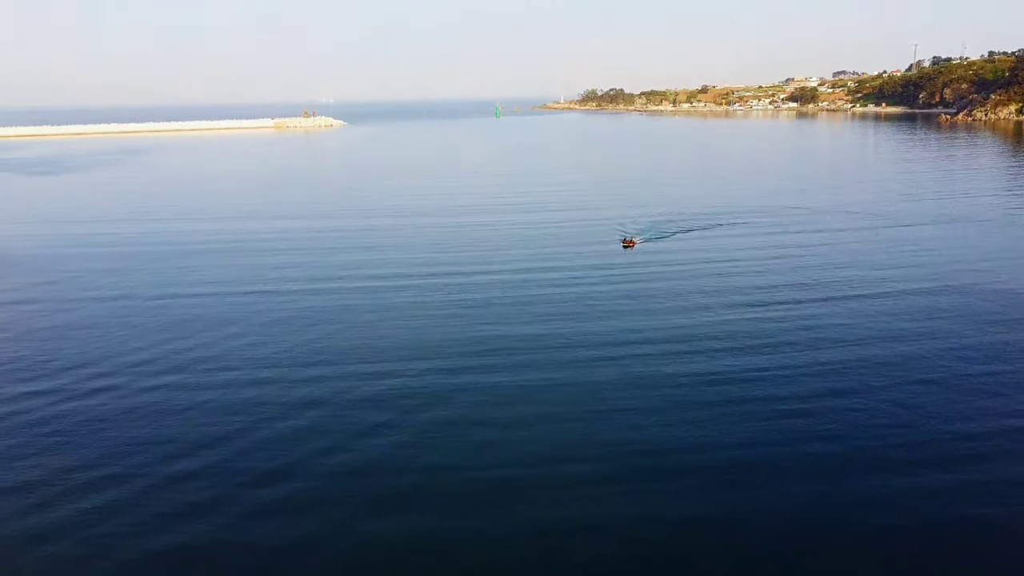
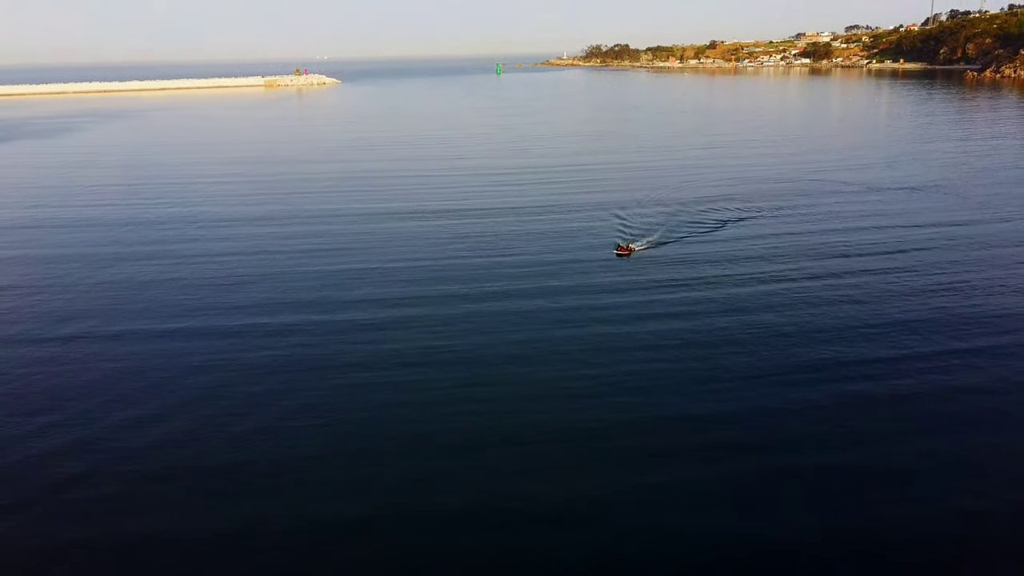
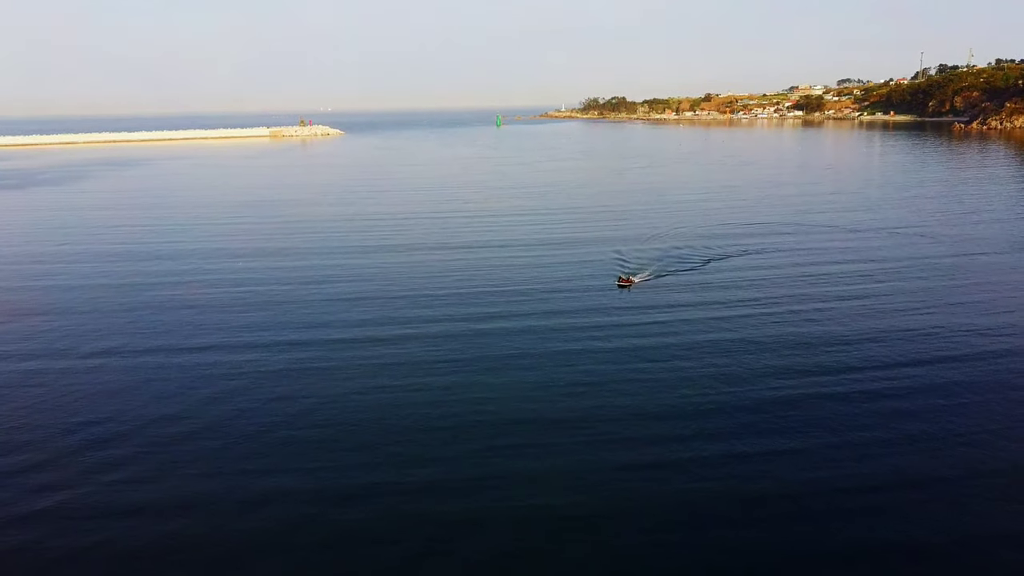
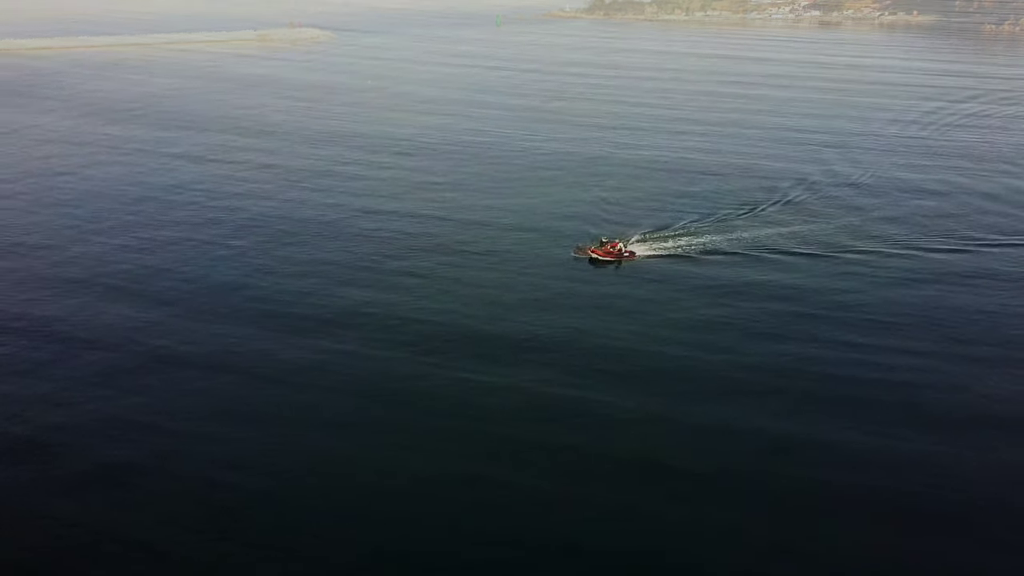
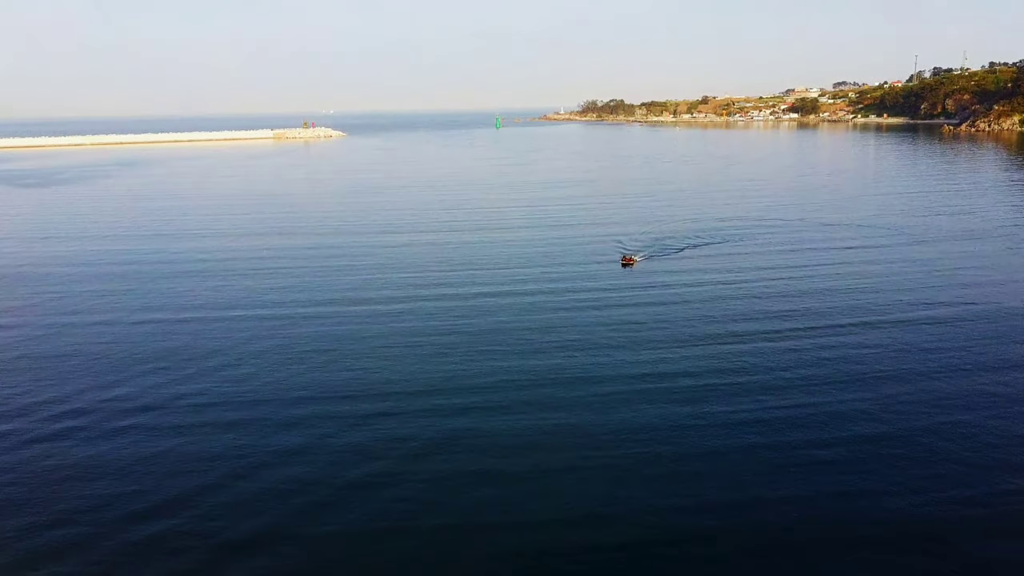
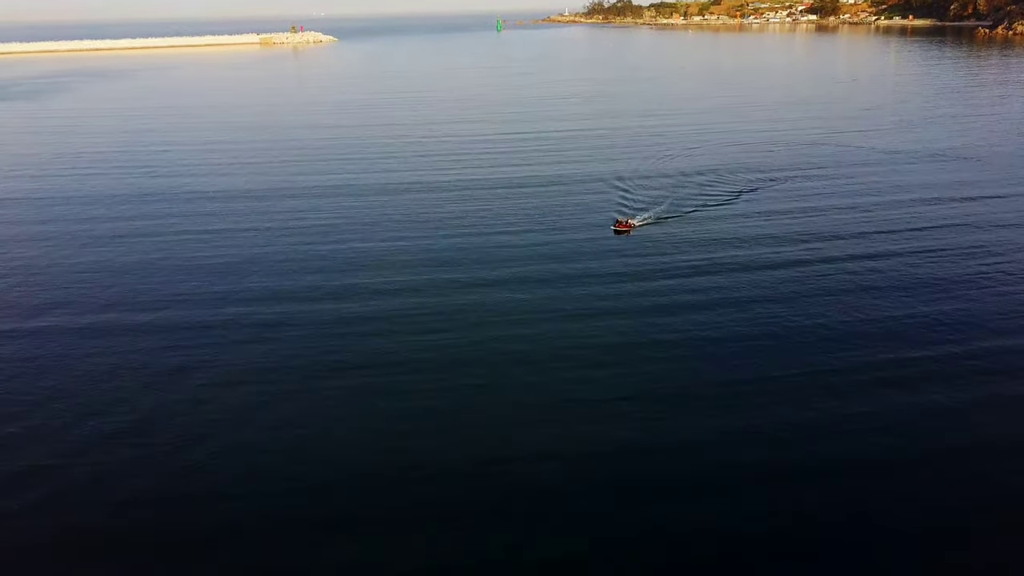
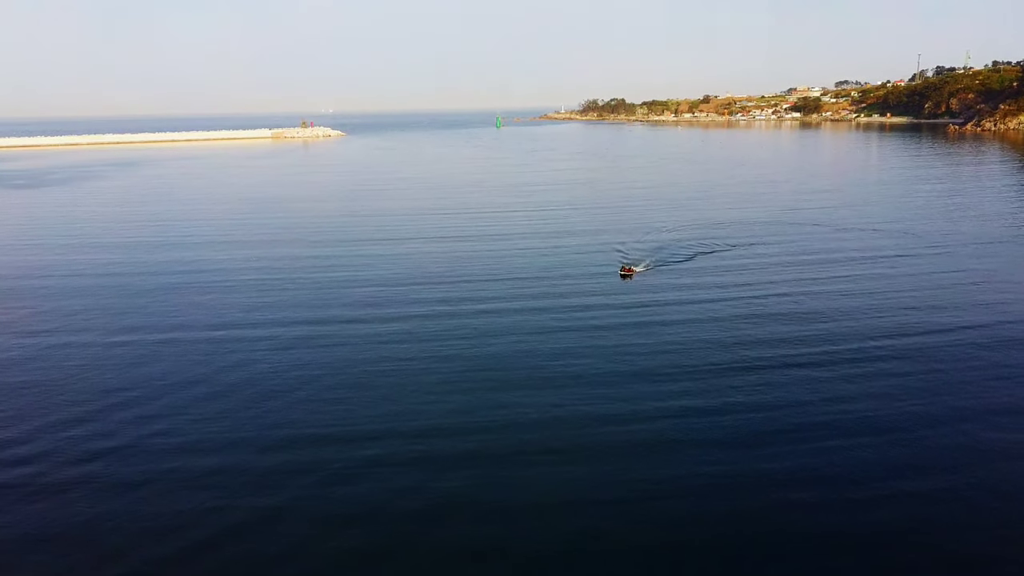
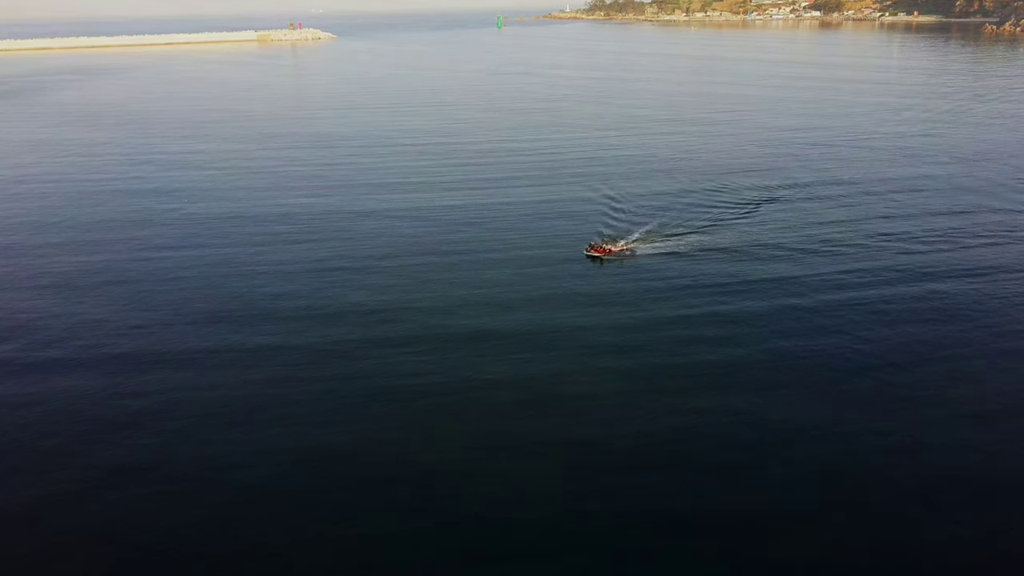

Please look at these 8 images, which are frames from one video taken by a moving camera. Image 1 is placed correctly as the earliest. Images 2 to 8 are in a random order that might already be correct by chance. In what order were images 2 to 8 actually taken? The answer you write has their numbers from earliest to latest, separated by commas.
5, 7, 3, 2, 6, 8, 4
